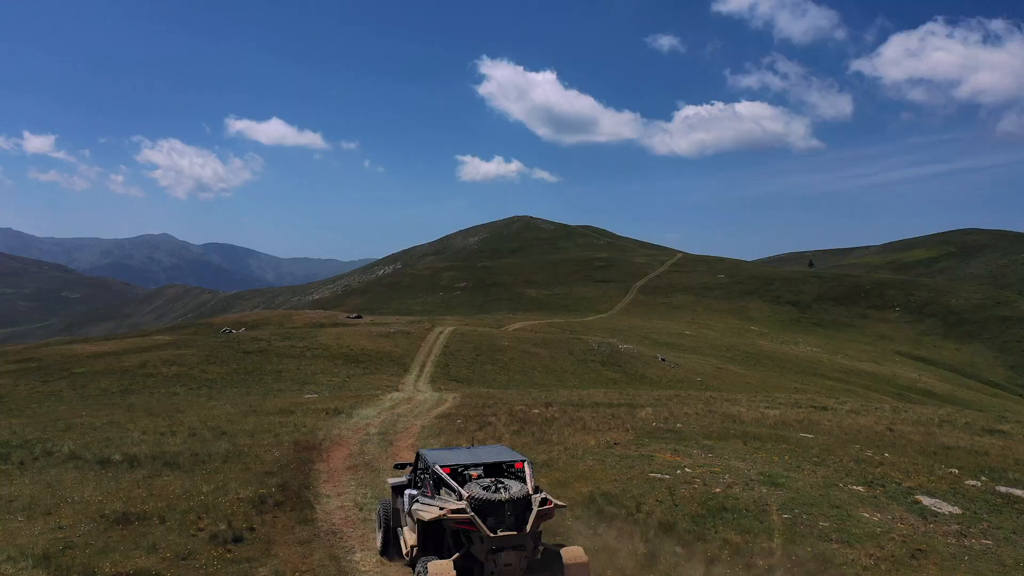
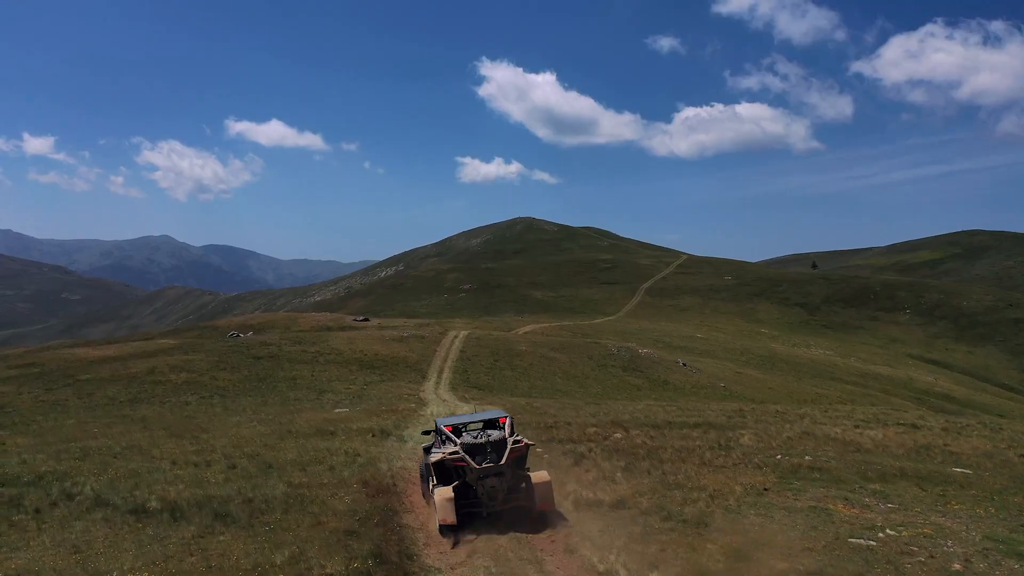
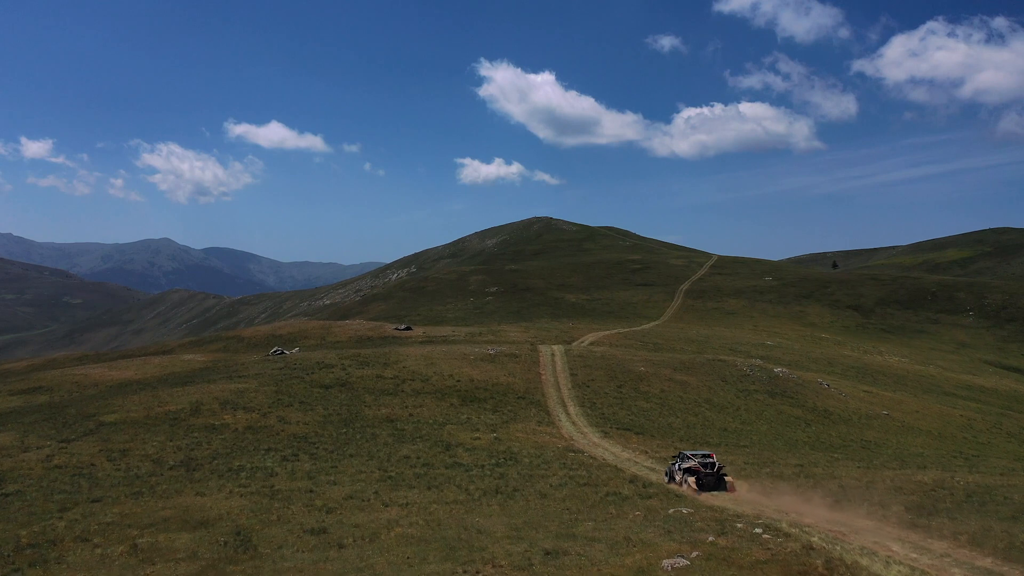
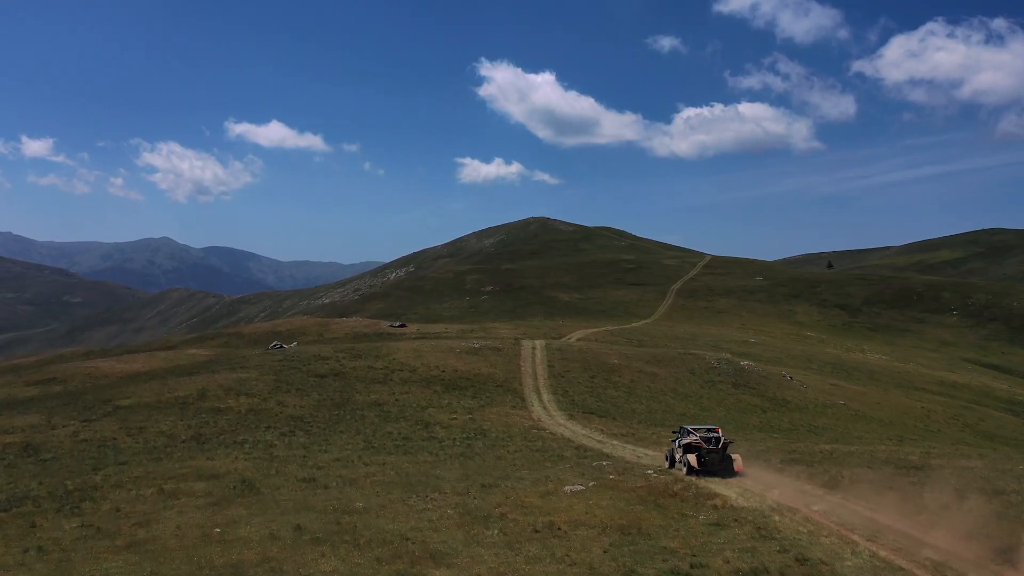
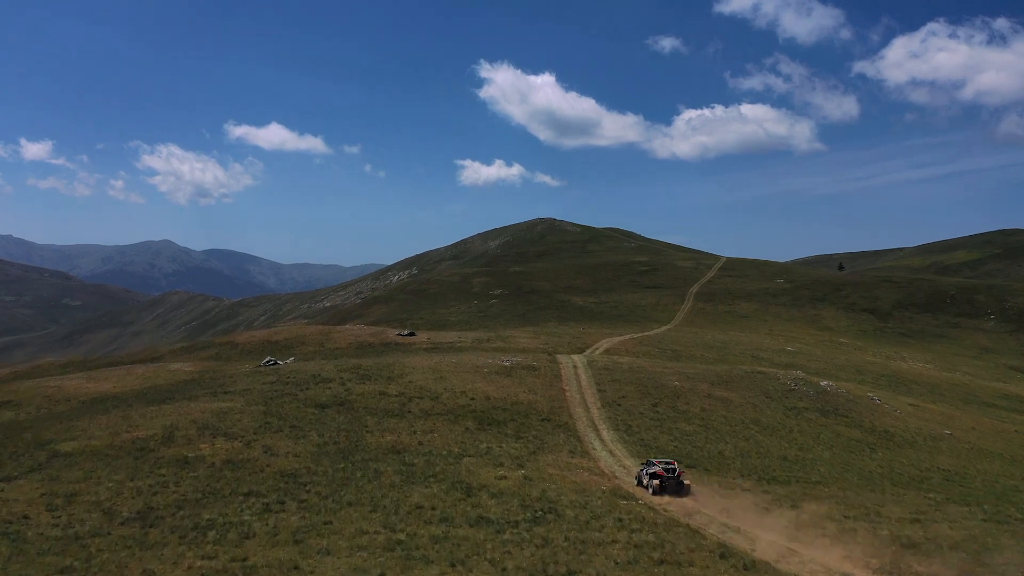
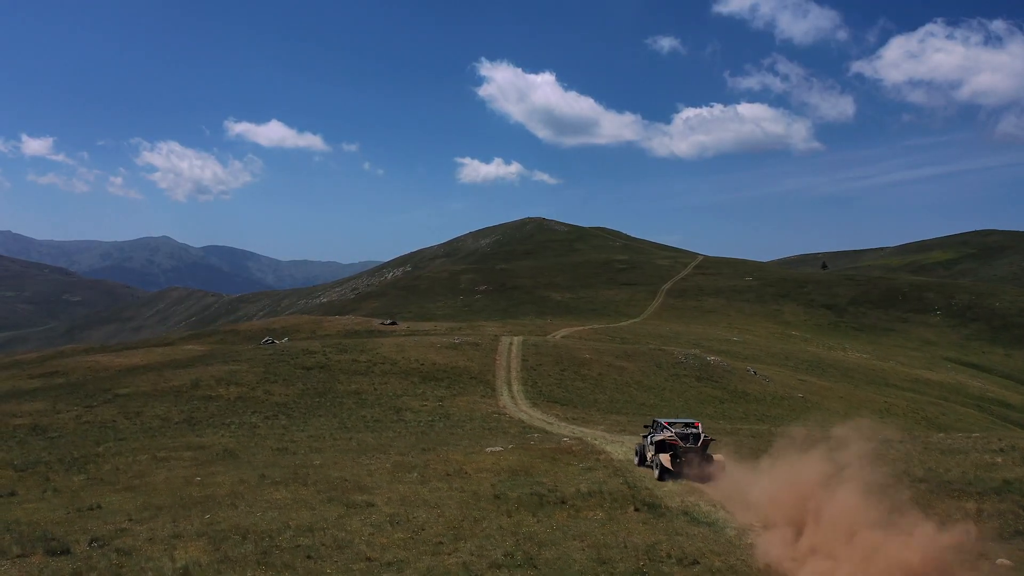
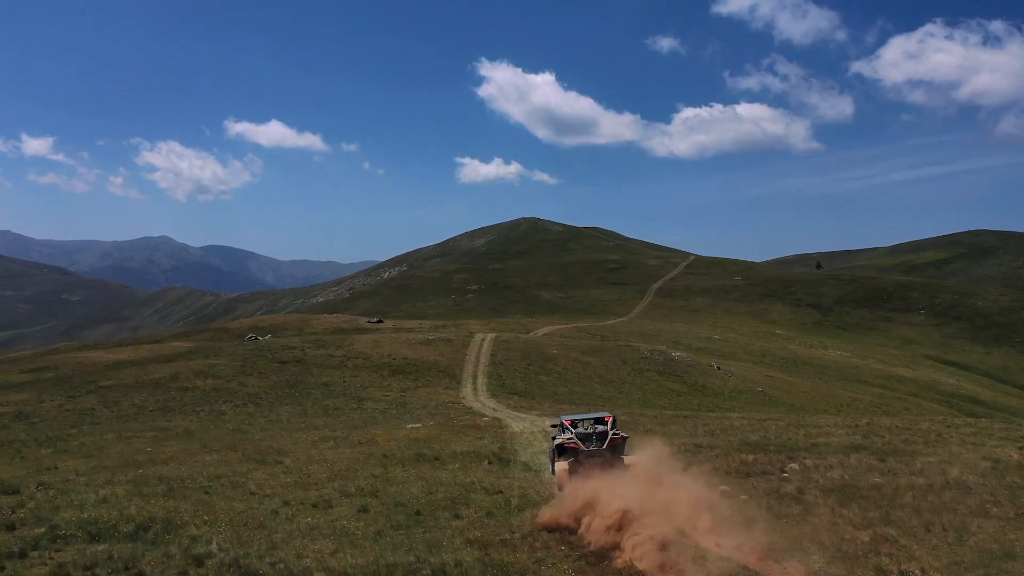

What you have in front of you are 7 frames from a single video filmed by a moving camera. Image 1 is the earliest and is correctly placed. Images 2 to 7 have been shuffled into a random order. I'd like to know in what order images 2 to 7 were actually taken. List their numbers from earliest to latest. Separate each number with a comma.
2, 7, 6, 4, 3, 5
